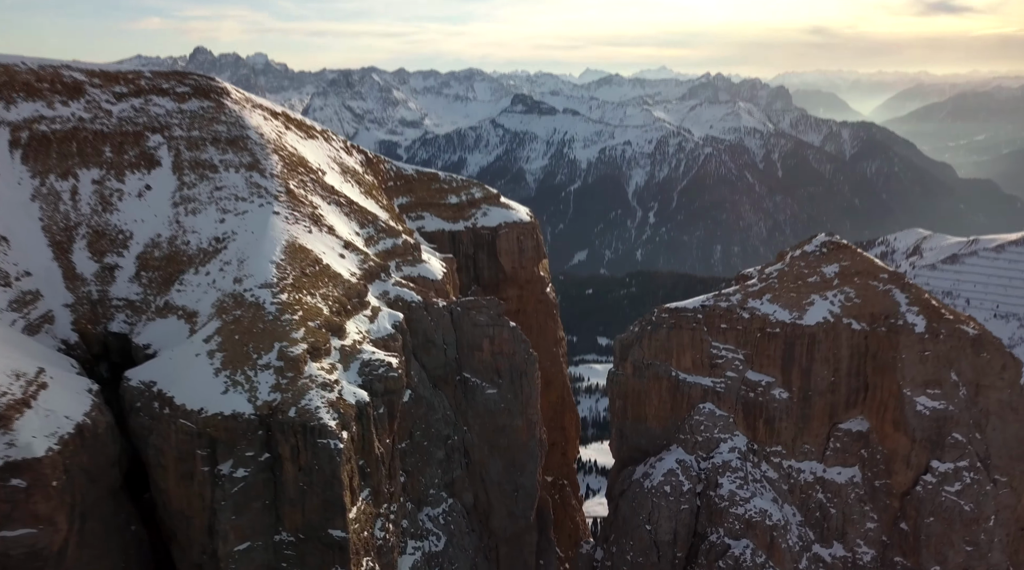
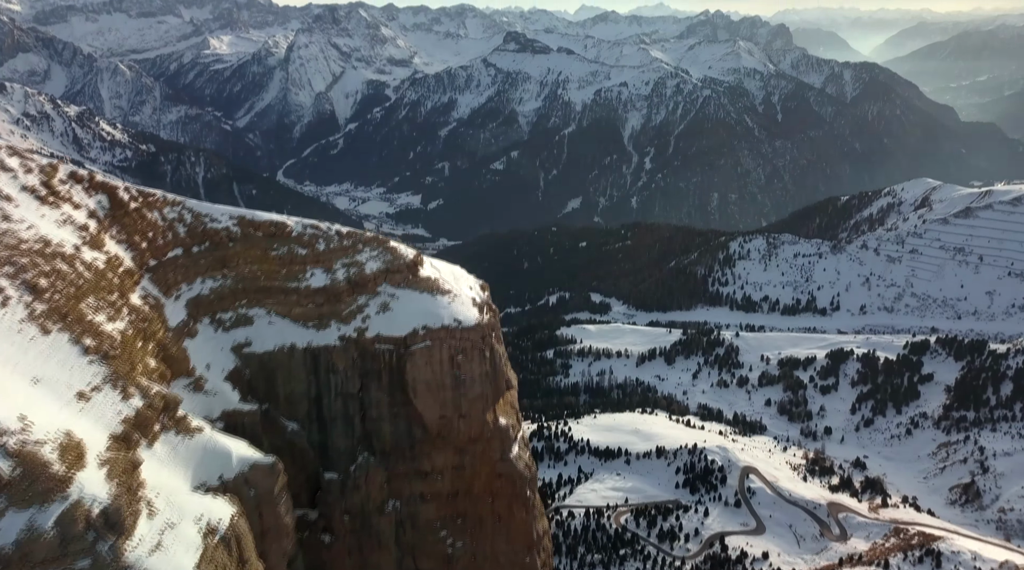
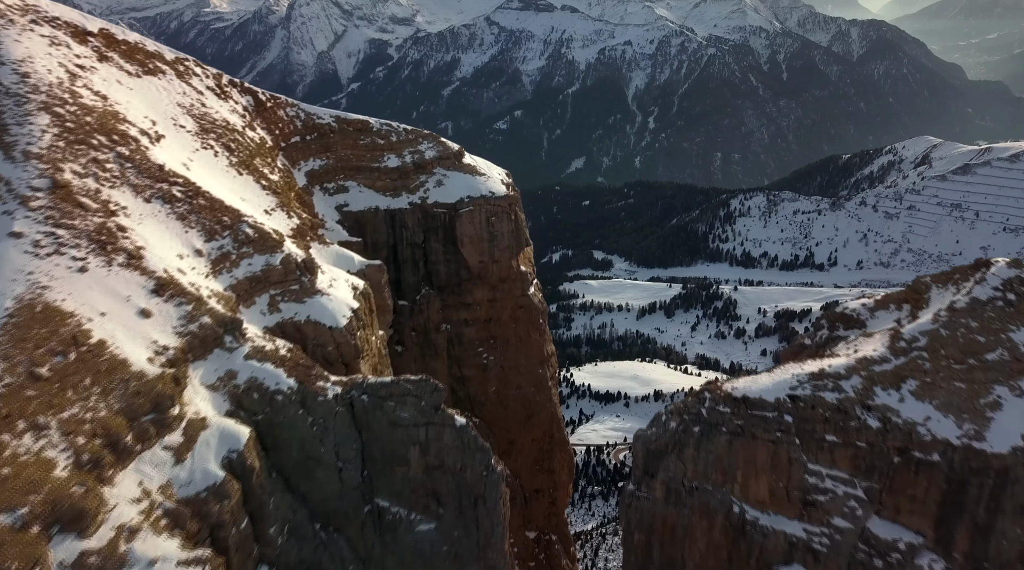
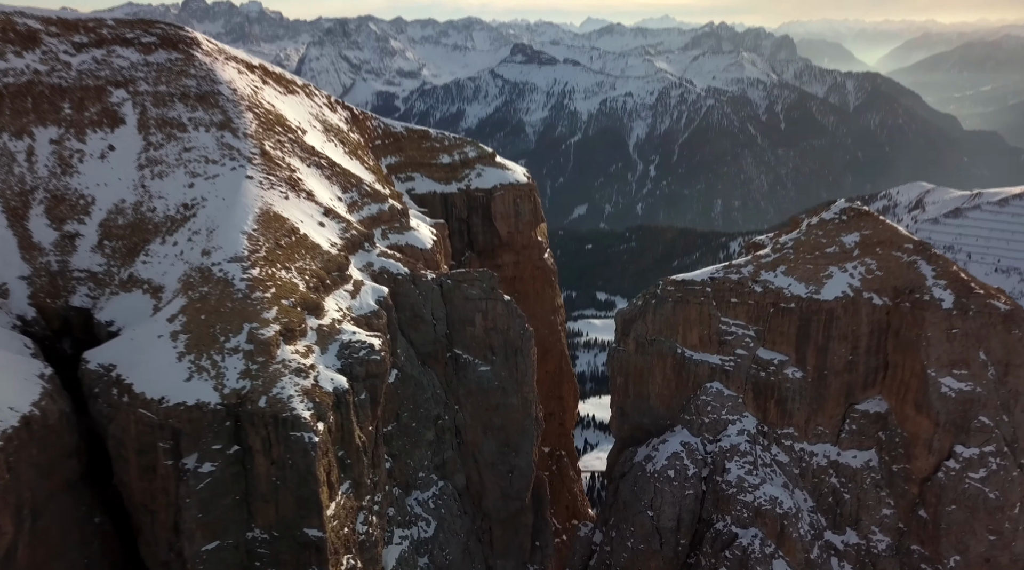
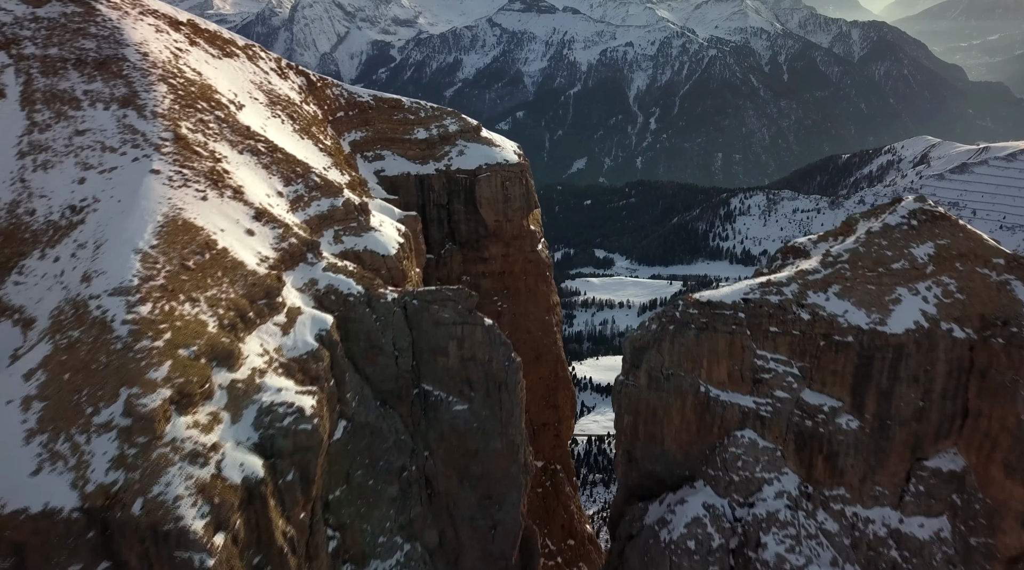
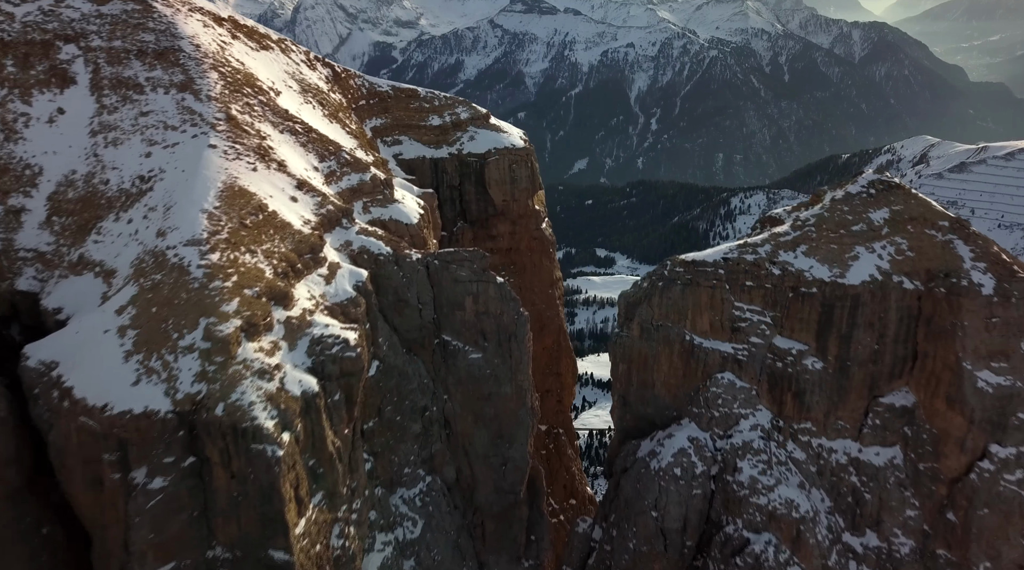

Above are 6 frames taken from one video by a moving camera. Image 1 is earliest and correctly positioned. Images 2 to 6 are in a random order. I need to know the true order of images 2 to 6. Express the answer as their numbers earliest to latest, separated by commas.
4, 6, 5, 3, 2
